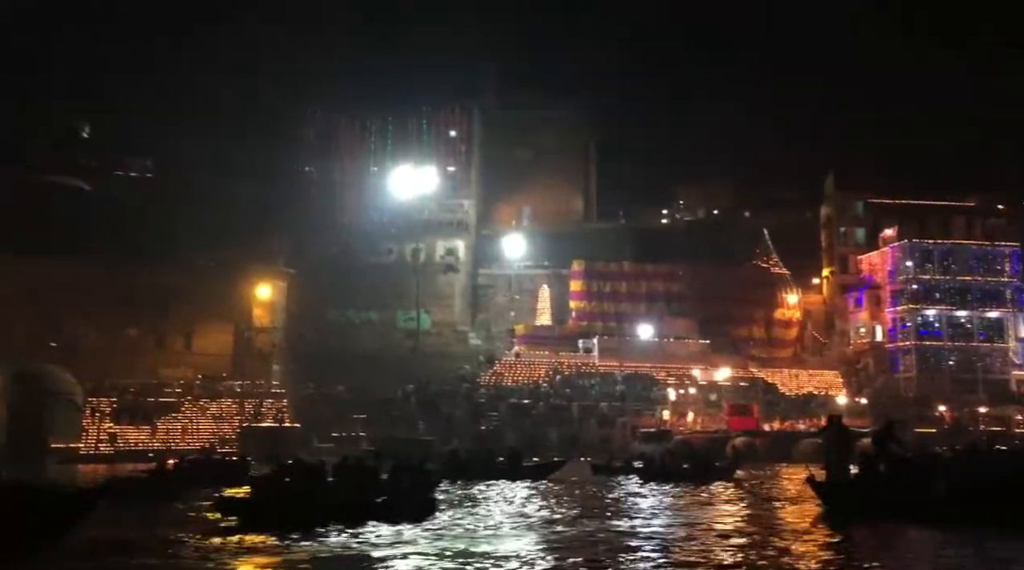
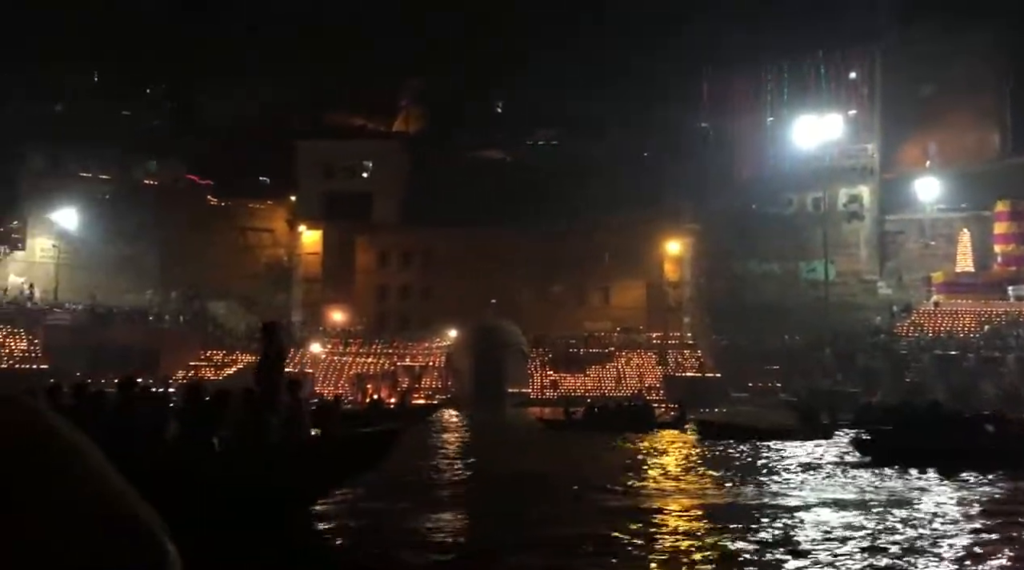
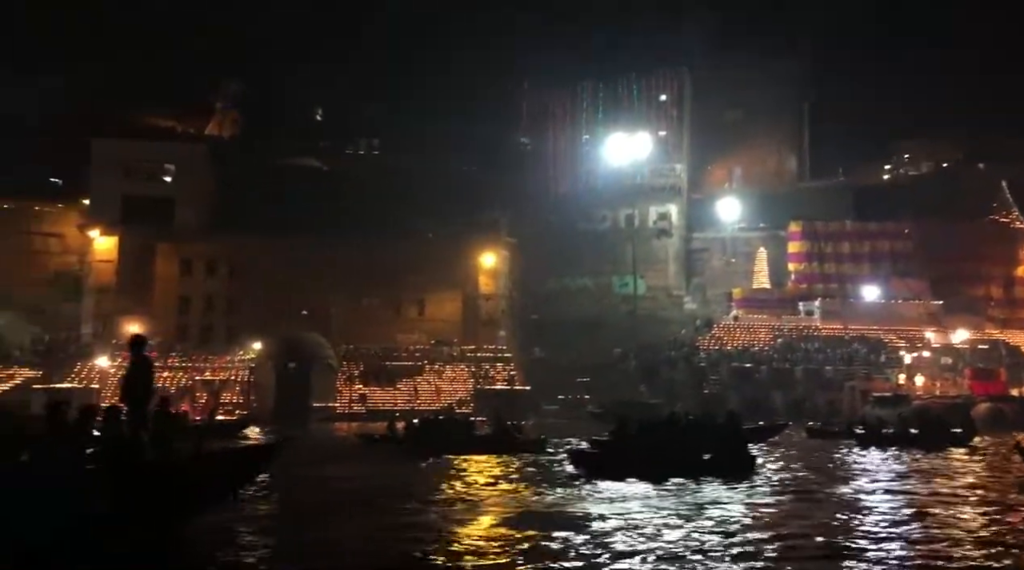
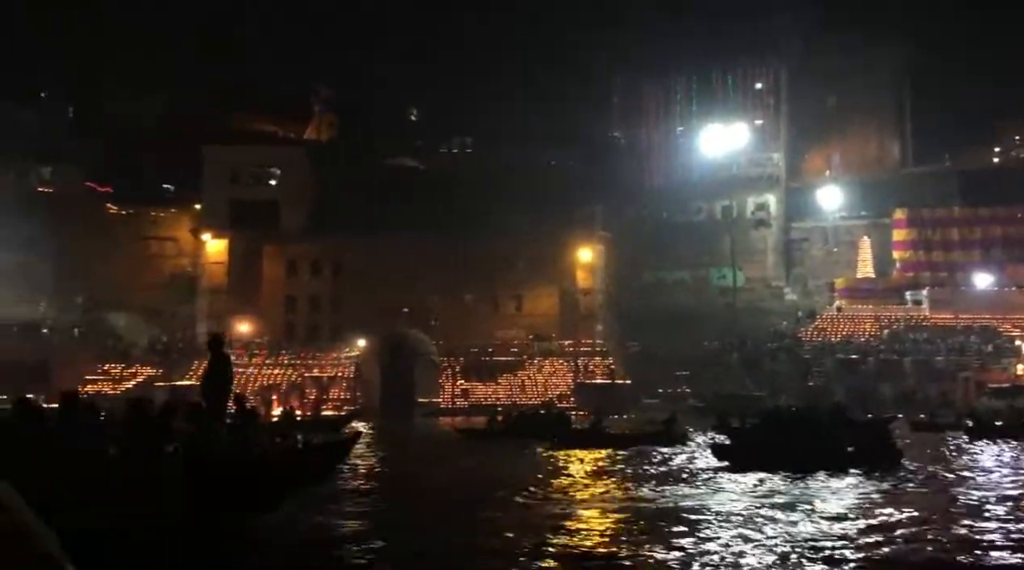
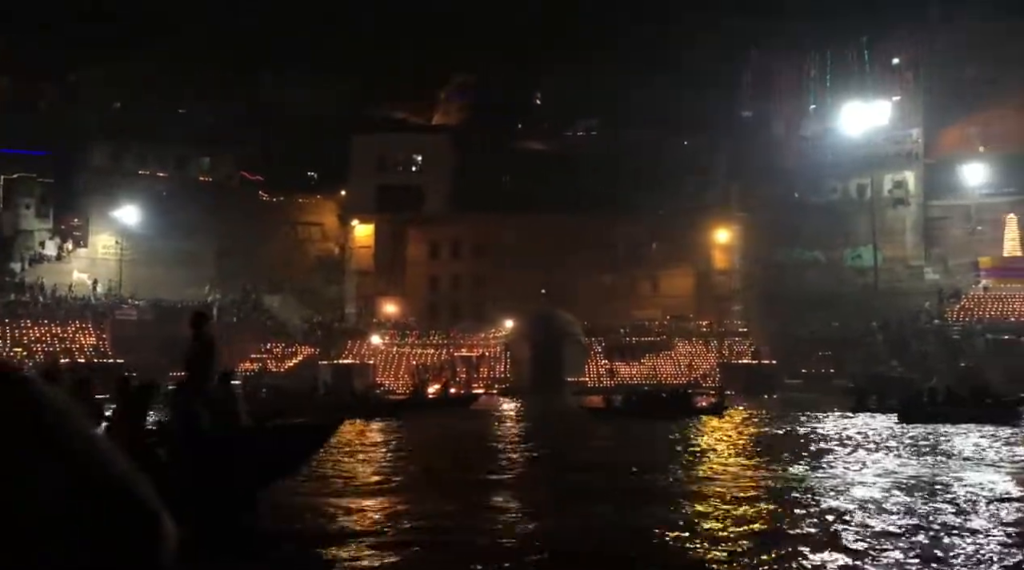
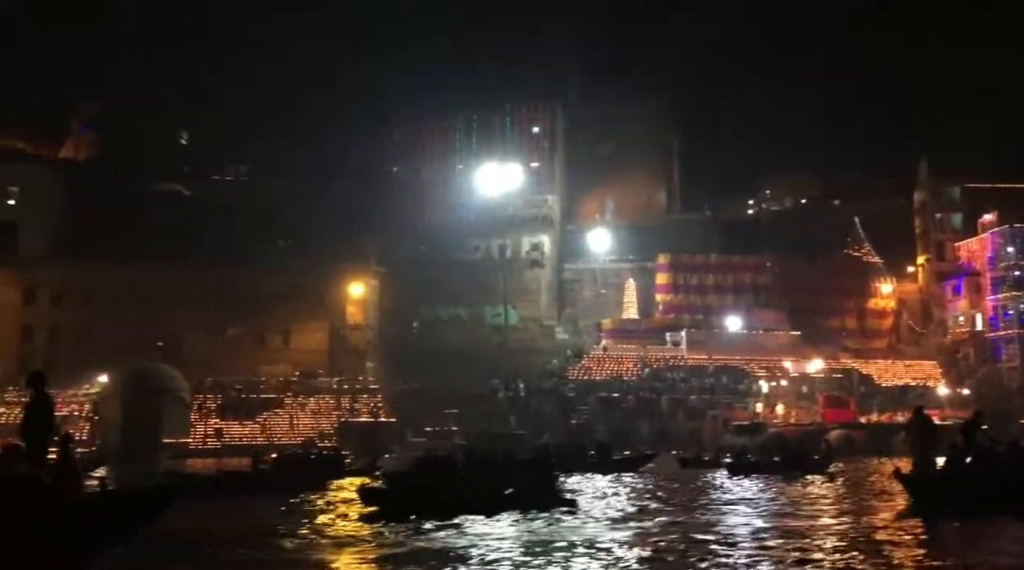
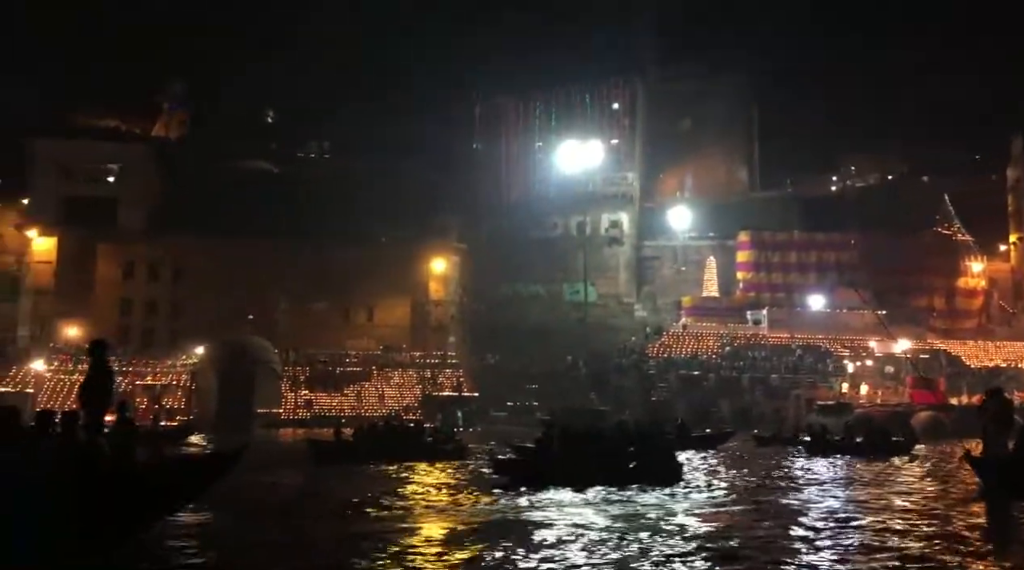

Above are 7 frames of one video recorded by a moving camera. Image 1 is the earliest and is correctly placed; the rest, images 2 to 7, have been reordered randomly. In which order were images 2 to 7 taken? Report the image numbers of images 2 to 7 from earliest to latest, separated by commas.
6, 7, 3, 4, 2, 5
